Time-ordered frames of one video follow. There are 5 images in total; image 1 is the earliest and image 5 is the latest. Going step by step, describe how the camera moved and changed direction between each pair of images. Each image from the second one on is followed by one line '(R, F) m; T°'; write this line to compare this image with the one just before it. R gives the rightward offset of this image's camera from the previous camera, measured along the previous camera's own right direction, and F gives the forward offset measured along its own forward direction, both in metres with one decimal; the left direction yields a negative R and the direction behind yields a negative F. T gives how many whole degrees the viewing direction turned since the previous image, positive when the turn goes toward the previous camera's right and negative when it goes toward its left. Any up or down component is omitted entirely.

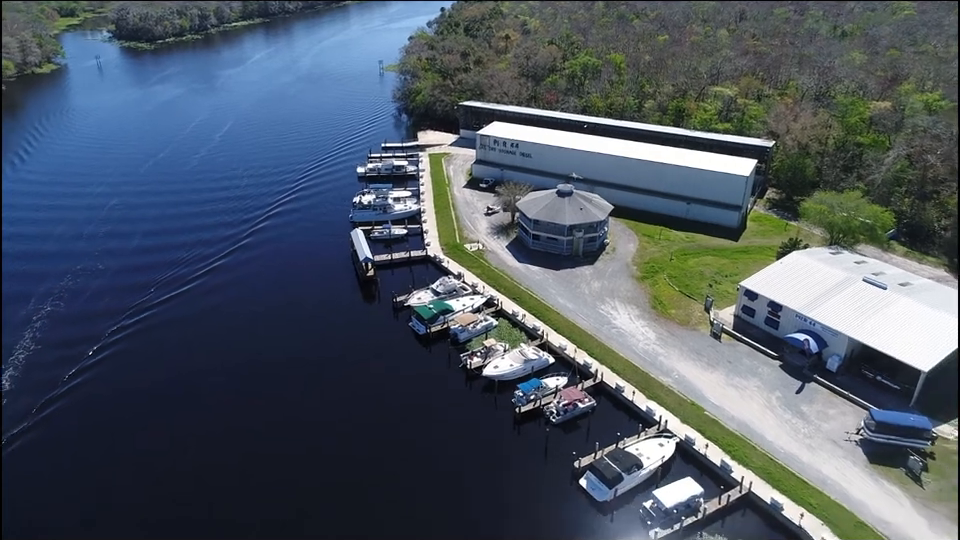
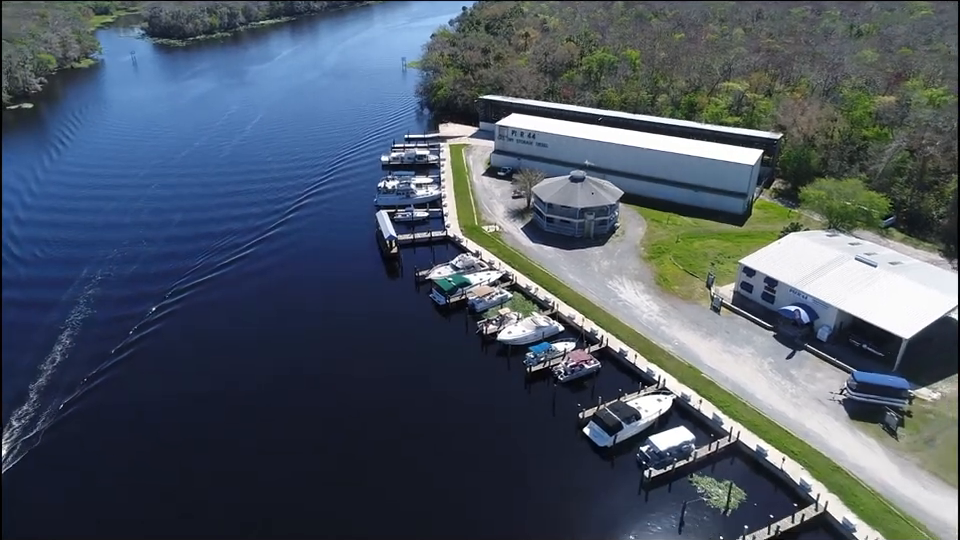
(+0.1, -2.5) m; -2°
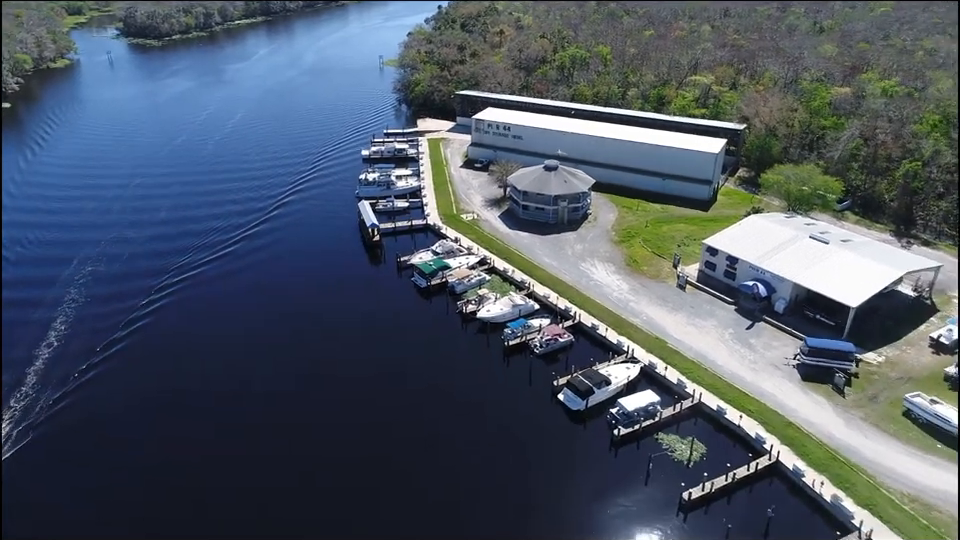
(0.0, -1.8) m; +2°
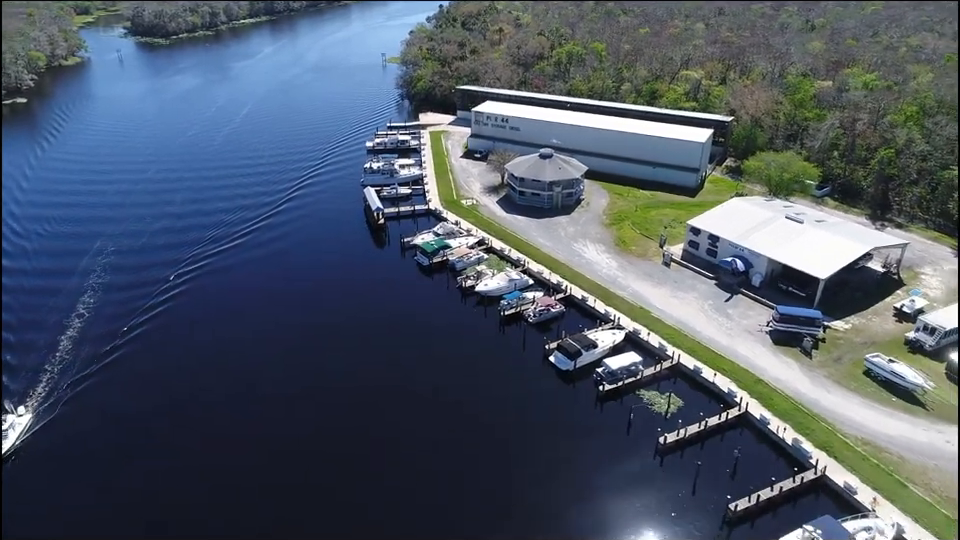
(+0.2, -2.5) m; 0°
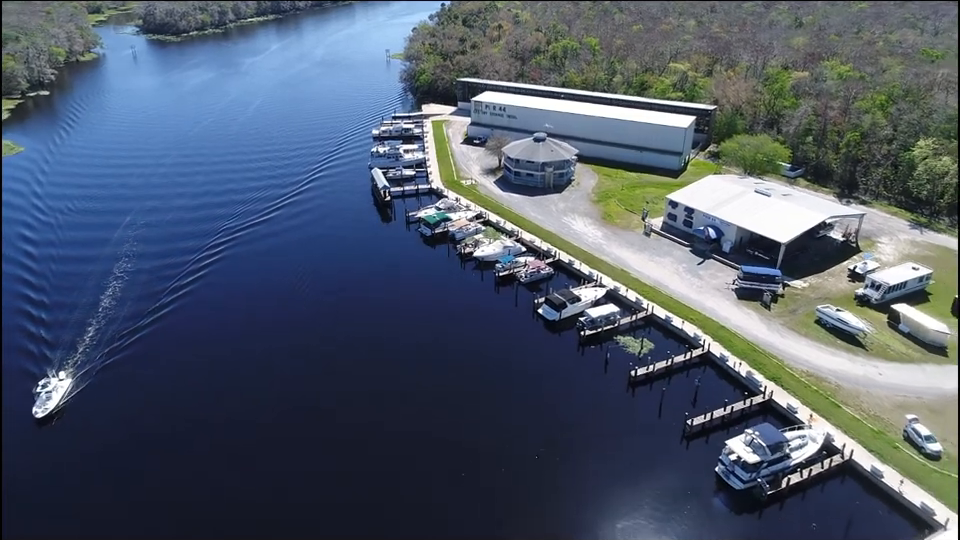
(+0.3, -3.9) m; 0°
